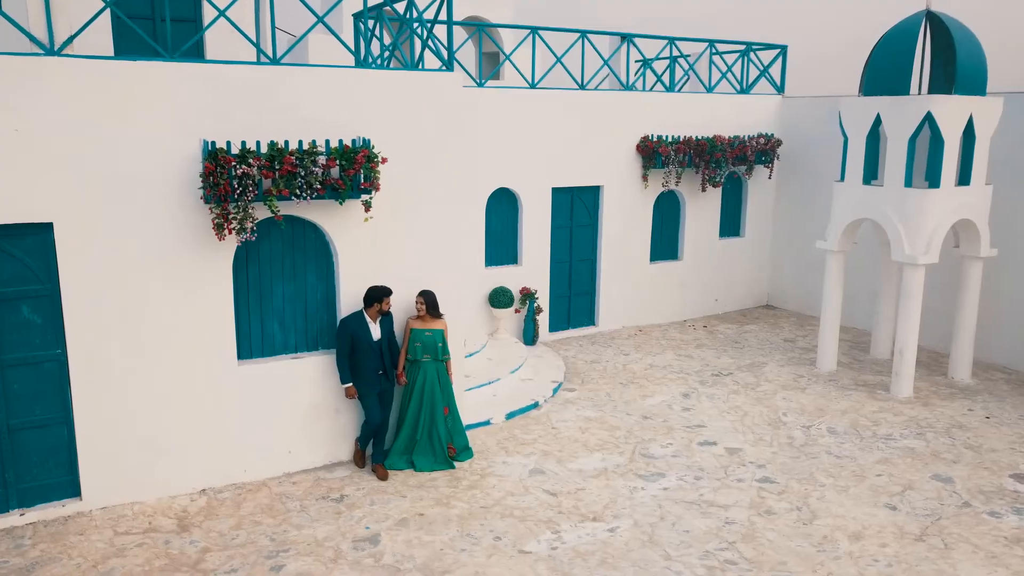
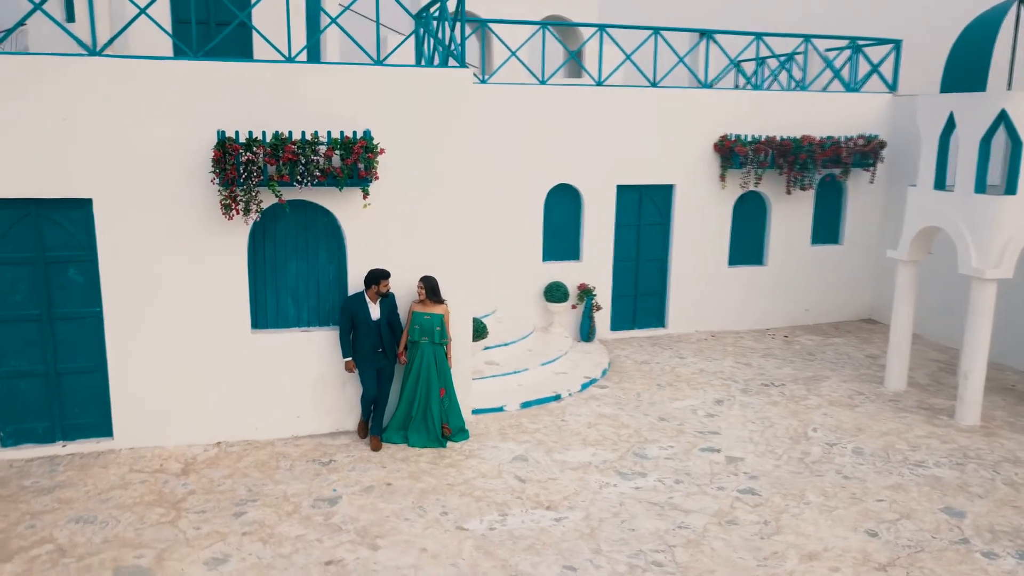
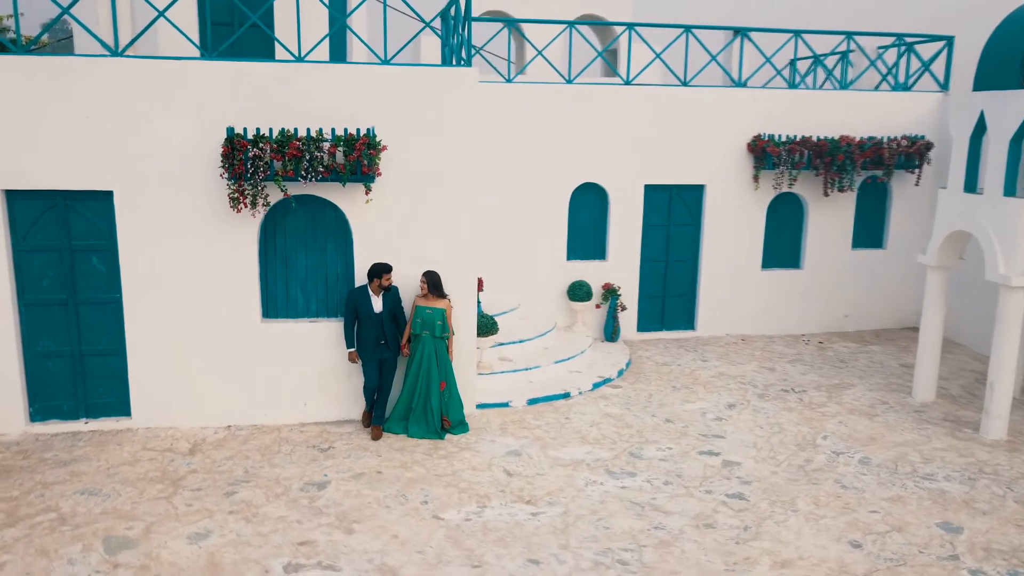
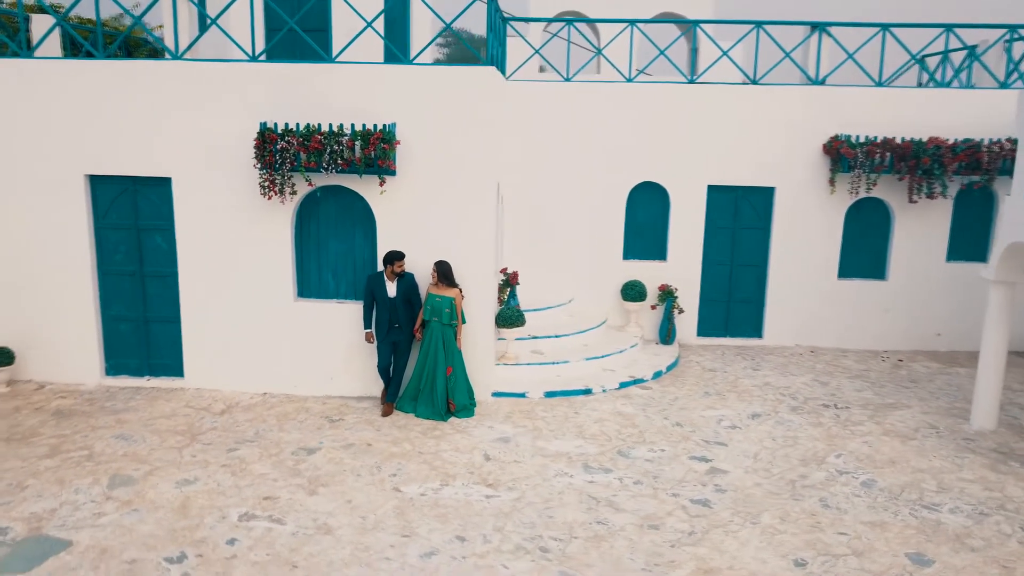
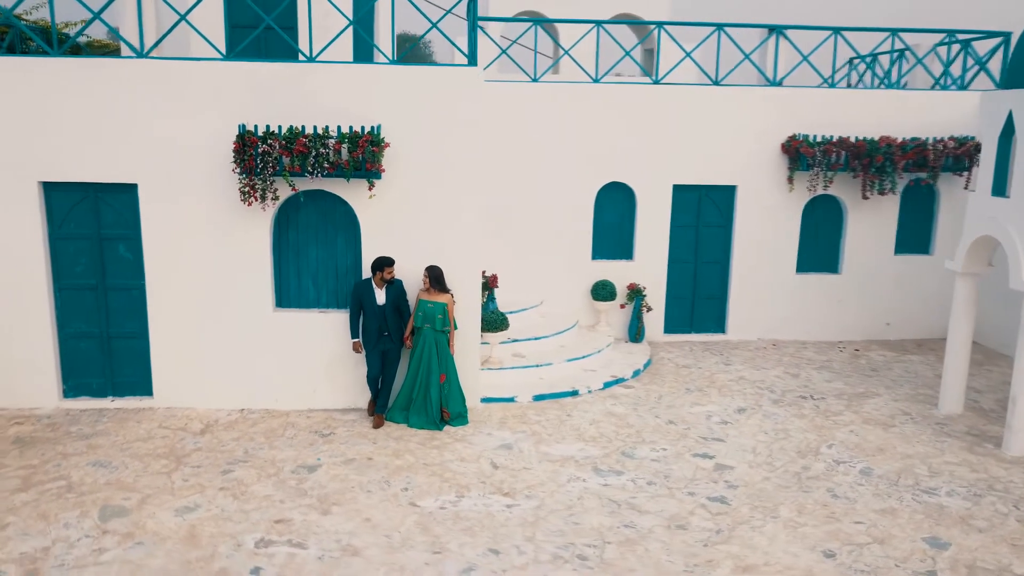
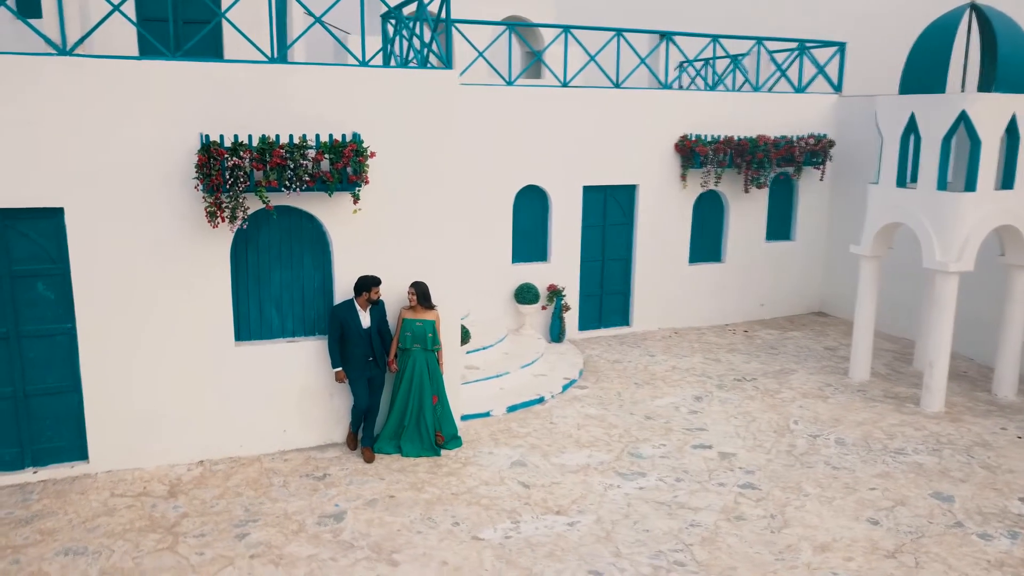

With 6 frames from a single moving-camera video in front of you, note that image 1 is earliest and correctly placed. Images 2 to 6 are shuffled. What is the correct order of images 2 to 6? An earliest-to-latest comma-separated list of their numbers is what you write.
6, 2, 3, 5, 4
